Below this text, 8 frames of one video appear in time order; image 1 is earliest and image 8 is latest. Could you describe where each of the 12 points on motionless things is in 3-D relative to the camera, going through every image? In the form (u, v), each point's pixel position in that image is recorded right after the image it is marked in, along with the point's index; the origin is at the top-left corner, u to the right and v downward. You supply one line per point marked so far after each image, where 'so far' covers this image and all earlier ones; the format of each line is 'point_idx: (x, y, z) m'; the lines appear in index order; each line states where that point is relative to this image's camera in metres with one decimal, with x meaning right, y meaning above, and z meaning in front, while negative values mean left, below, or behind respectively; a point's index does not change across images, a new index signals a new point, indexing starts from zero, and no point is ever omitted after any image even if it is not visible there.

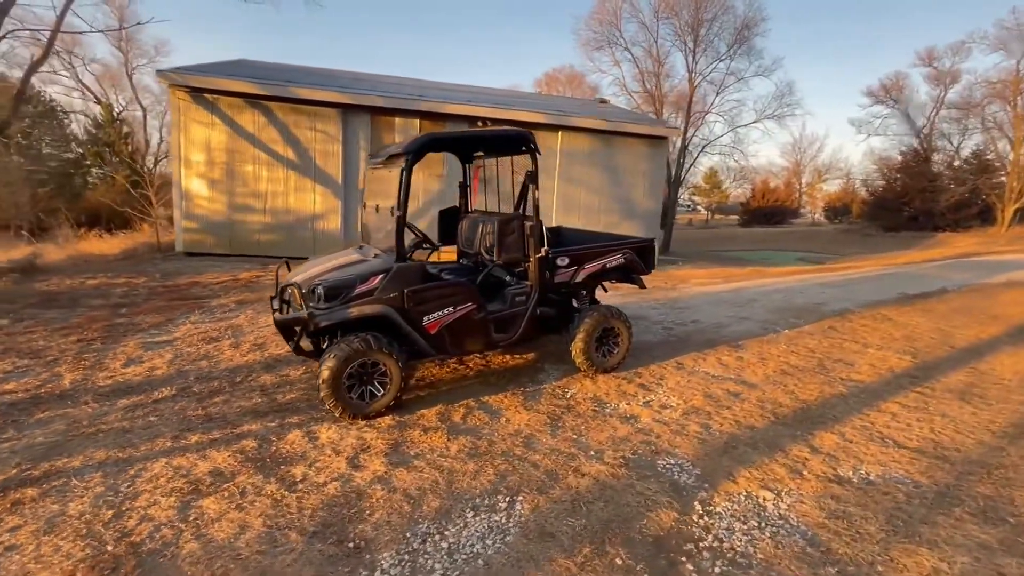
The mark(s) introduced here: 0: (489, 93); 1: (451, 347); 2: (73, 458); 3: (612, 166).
0: (-0.7, +6.6, +16.3) m
1: (-0.6, -0.5, +4.2) m
2: (-3.0, -1.2, +3.3) m
3: (+3.3, +4.0, +15.7) m
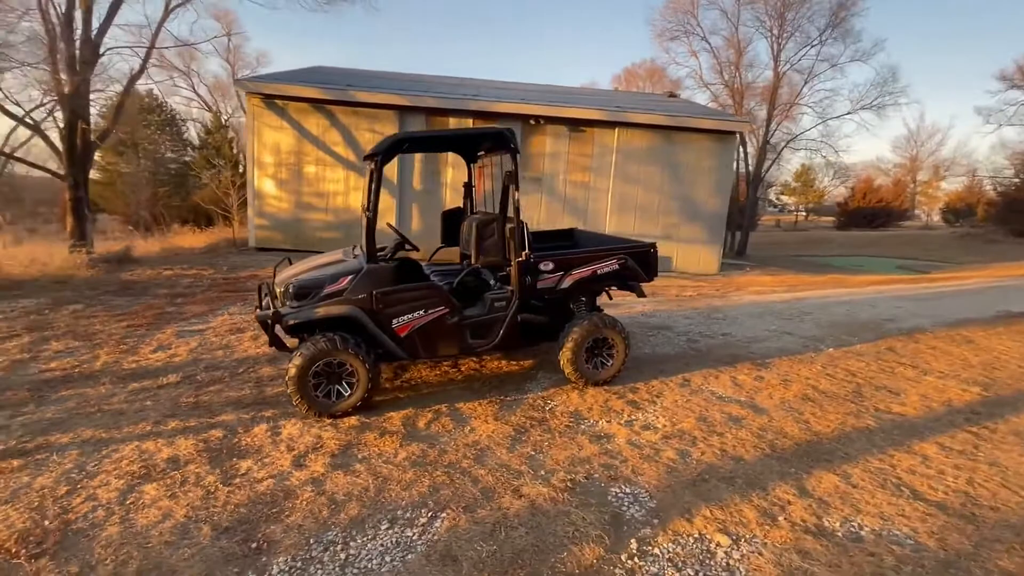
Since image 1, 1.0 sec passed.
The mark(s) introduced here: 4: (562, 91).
0: (+1.2, +6.6, +16.1) m
1: (-0.8, -0.5, +4.2) m
2: (-3.4, -1.1, +3.6) m
3: (+5.0, +3.8, +14.8) m
4: (+1.8, +6.6, +16.2) m
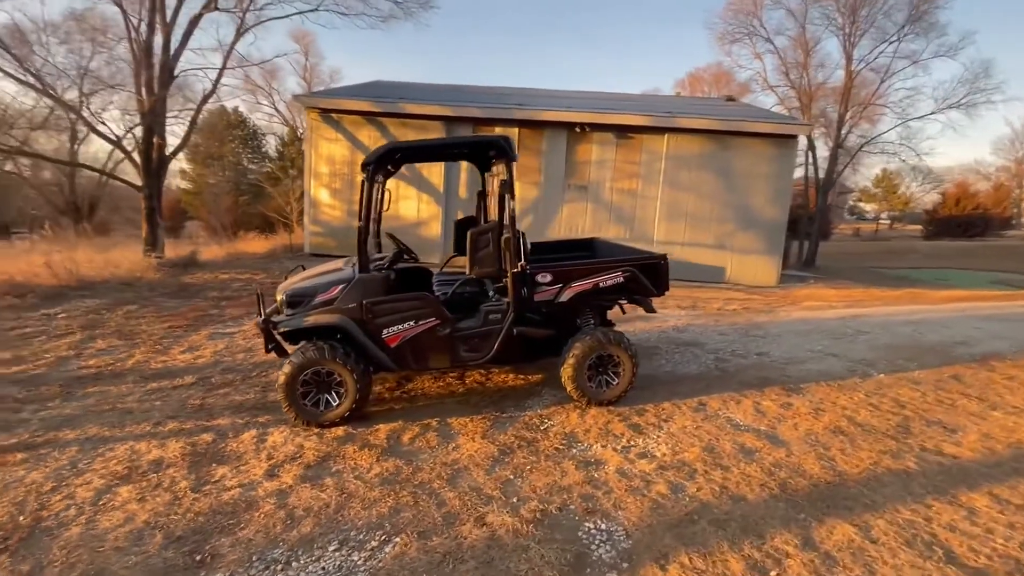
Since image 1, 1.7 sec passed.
0: (+2.7, +6.2, +15.7) m
1: (-0.8, -0.6, +4.1) m
2: (-3.5, -1.1, +3.8) m
3: (+6.3, +3.4, +14.0) m
4: (+3.3, +6.2, +15.8) m
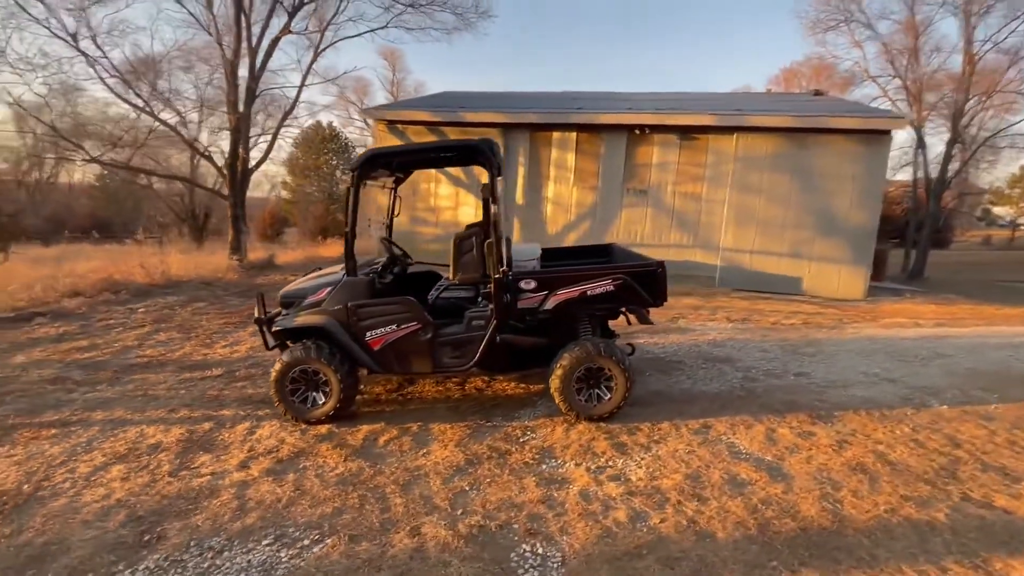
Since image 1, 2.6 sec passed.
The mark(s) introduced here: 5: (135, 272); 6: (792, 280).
0: (+4.6, +6.0, +15.1) m
1: (-1.0, -0.7, +4.1) m
2: (-3.6, -1.1, +4.3) m
3: (+7.8, +3.1, +12.8) m
4: (+5.2, +5.9, +15.1) m
5: (-8.3, +0.4, +10.7) m
6: (+7.6, +0.2, +13.0) m
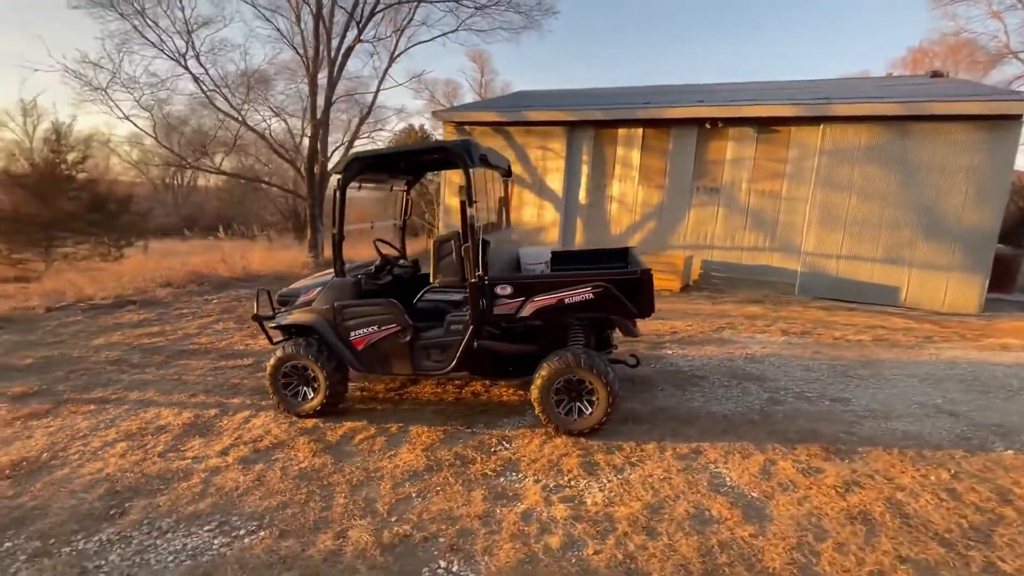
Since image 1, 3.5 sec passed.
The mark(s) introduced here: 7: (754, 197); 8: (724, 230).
0: (+6.4, +5.8, +14.0) m
1: (-1.2, -0.7, +4.2) m
2: (-3.8, -1.1, +4.8) m
3: (+9.1, +2.9, +11.2) m
4: (+7.0, +5.8, +13.9) m
5: (-7.2, +0.5, +12.0) m
6: (+8.8, 0.0, +11.4) m
7: (+6.2, +2.3, +12.3) m
8: (+5.5, +1.5, +12.7) m
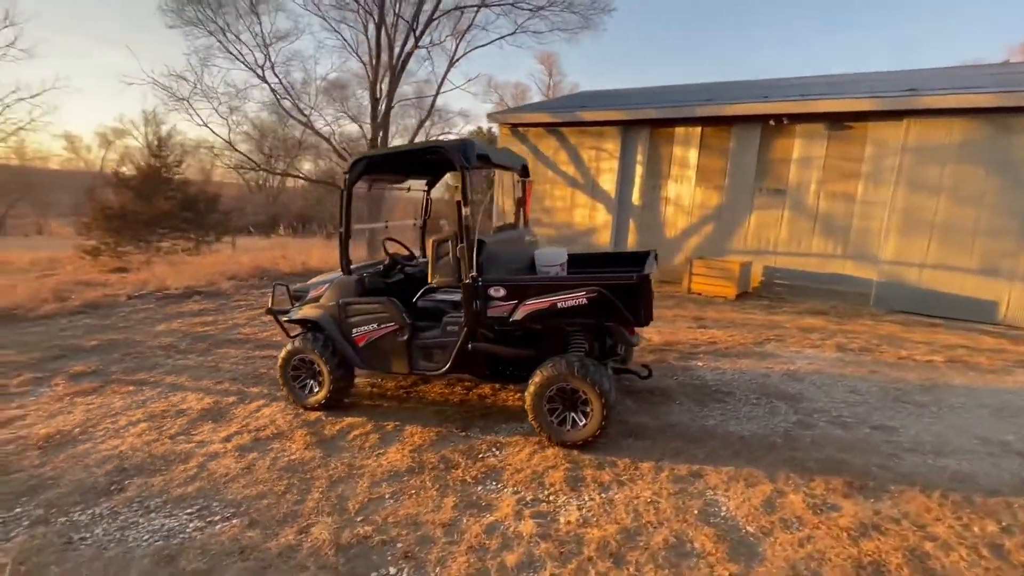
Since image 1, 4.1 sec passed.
0: (+7.9, +5.5, +12.9) m
1: (-1.2, -0.7, +4.2) m
2: (-3.7, -1.0, +5.2) m
3: (+10.0, +2.6, +9.8) m
4: (+8.4, +5.5, +12.7) m
5: (-6.1, +0.7, +12.7) m
6: (+9.7, -0.3, +10.0) m
7: (+7.3, +2.1, +11.3) m
8: (+6.7, +1.3, +11.7) m
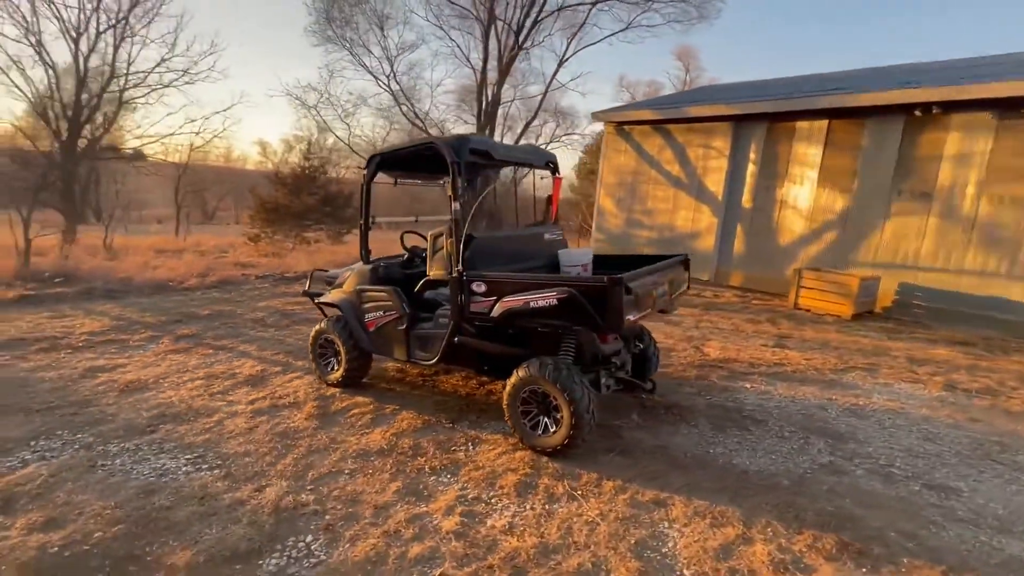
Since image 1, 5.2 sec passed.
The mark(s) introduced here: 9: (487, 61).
0: (+10.1, +5.0, +10.5) m
1: (-1.2, -0.6, +4.5) m
2: (-3.3, -0.7, +6.1) m
3: (+11.2, +1.9, +7.0) m
4: (+10.6, +4.9, +10.2) m
5: (-3.7, +1.0, +14.0) m
6: (+10.8, -1.0, +7.3) m
7: (+8.9, +1.6, +9.2) m
8: (+8.4, +0.9, +9.7) m
9: (-0.8, +7.5, +15.8) m
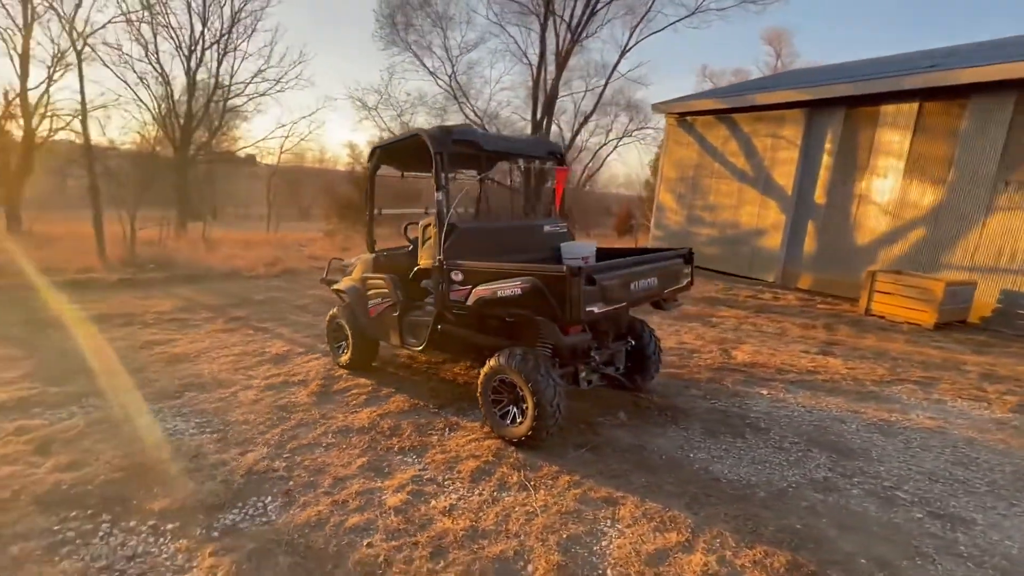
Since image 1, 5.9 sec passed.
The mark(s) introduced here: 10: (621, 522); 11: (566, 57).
0: (+11.0, +4.8, +8.9) m
1: (-1.3, -0.4, +4.7) m
2: (-3.1, -0.6, +6.6) m
3: (+11.5, +1.7, +5.2) m
4: (+11.5, +4.7, +8.5) m
5: (-2.2, +1.2, +14.4) m
6: (+11.0, -1.2, +5.6) m
7: (+9.5, +1.4, +7.7) m
8: (+9.1, +0.7, +8.4) m
9: (+1.1, +7.6, +15.8) m
10: (+0.6, -1.3, +2.8) m
11: (+1.6, +7.4, +15.5) m
